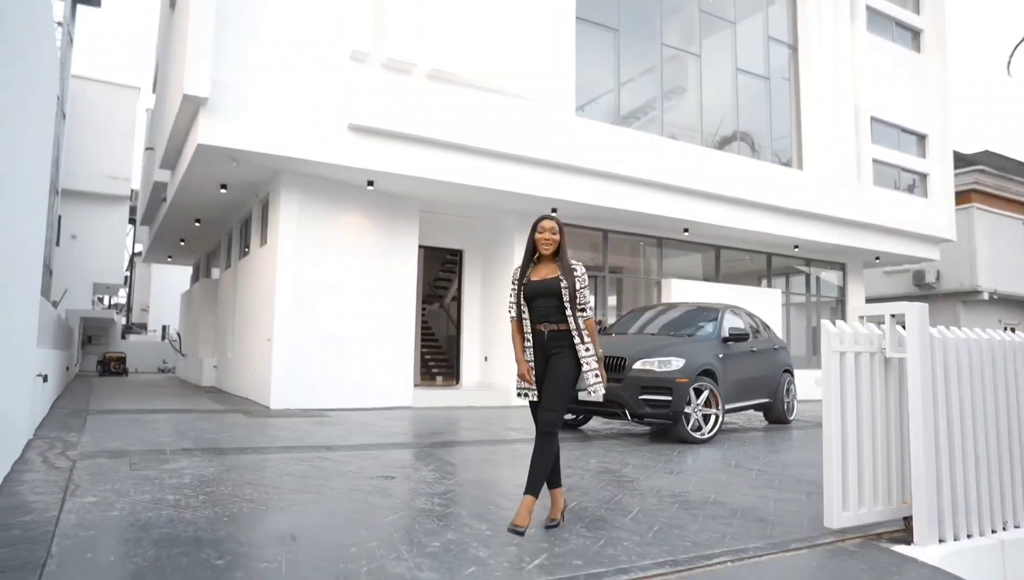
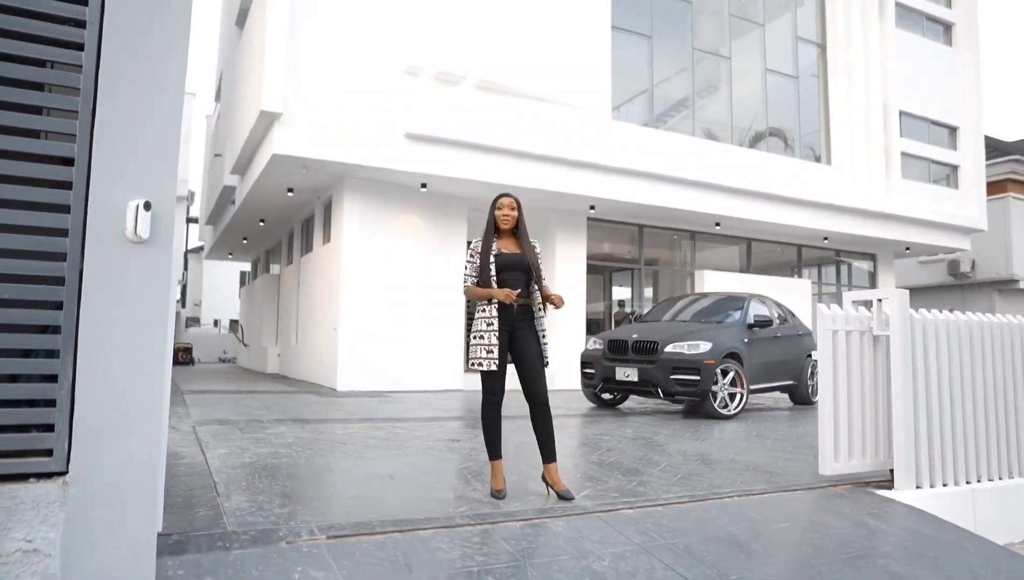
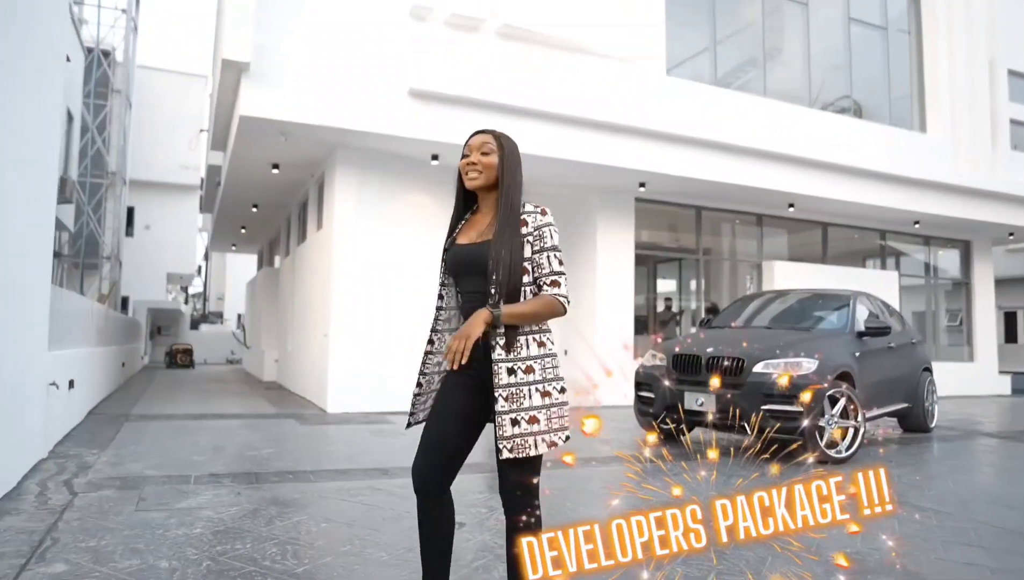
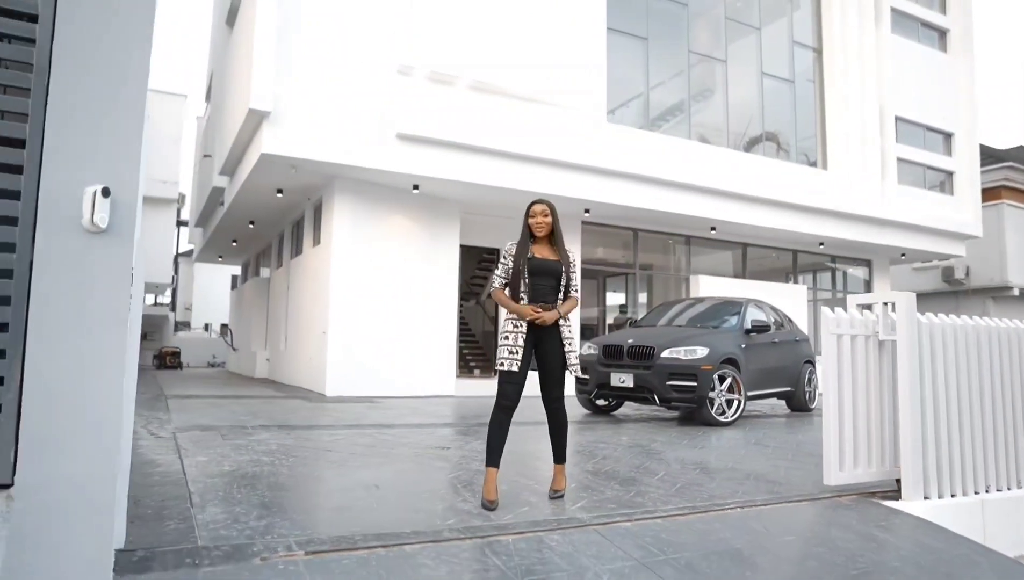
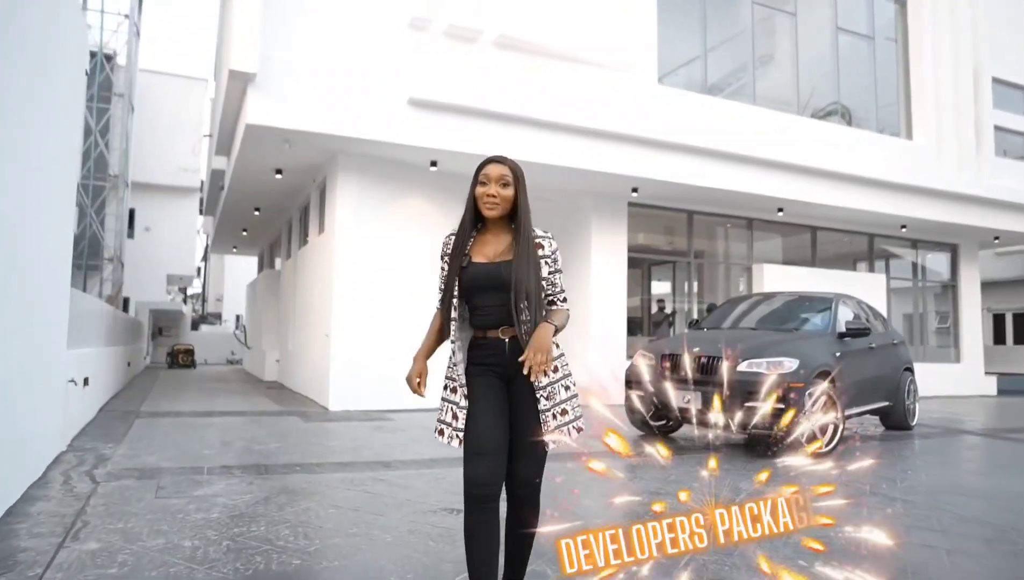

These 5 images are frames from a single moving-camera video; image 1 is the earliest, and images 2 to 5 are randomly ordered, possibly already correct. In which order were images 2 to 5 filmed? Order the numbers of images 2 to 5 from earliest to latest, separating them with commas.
4, 2, 5, 3
